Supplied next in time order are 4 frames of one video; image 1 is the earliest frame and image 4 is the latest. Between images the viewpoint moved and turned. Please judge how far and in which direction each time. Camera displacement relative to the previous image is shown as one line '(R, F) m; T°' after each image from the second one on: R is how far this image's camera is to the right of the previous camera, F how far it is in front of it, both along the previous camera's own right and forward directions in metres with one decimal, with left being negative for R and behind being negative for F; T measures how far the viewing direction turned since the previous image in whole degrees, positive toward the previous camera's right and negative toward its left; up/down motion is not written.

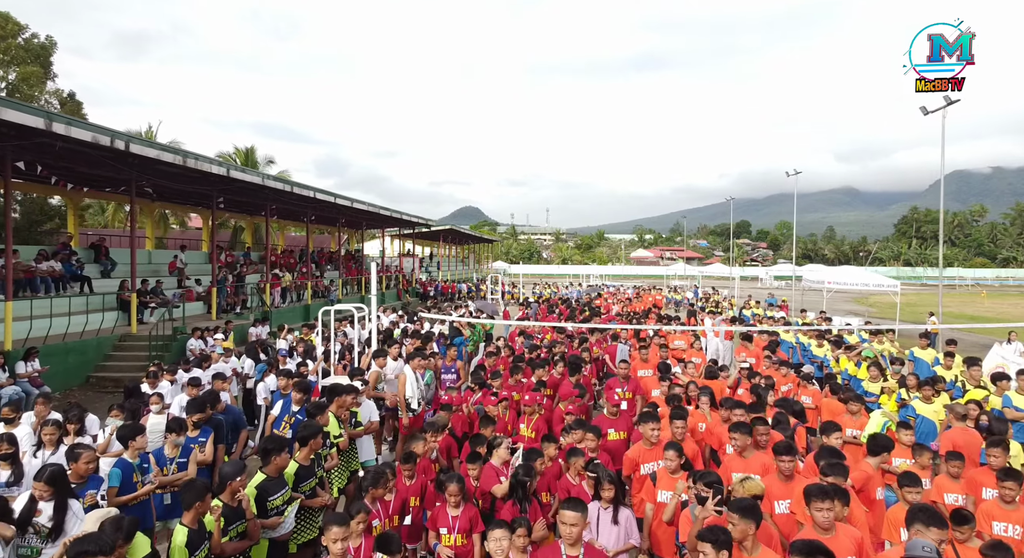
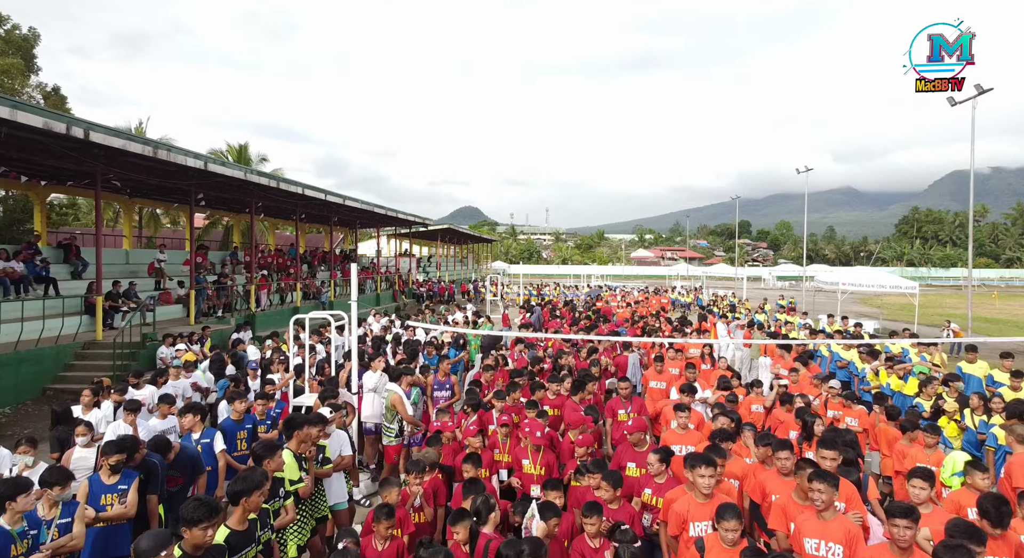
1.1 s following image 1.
(0.0, +1.0) m; 0°
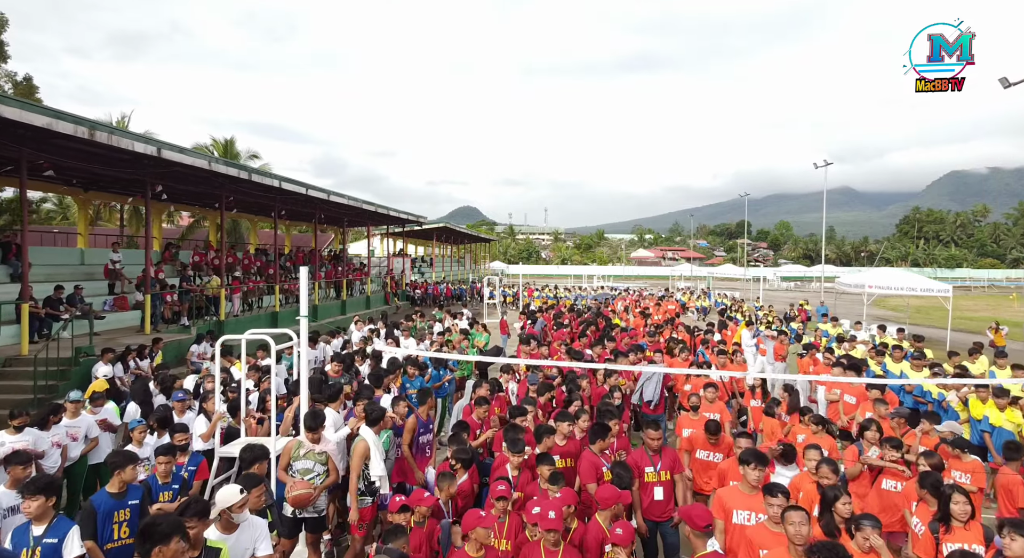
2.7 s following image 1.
(0.0, +1.7) m; 0°
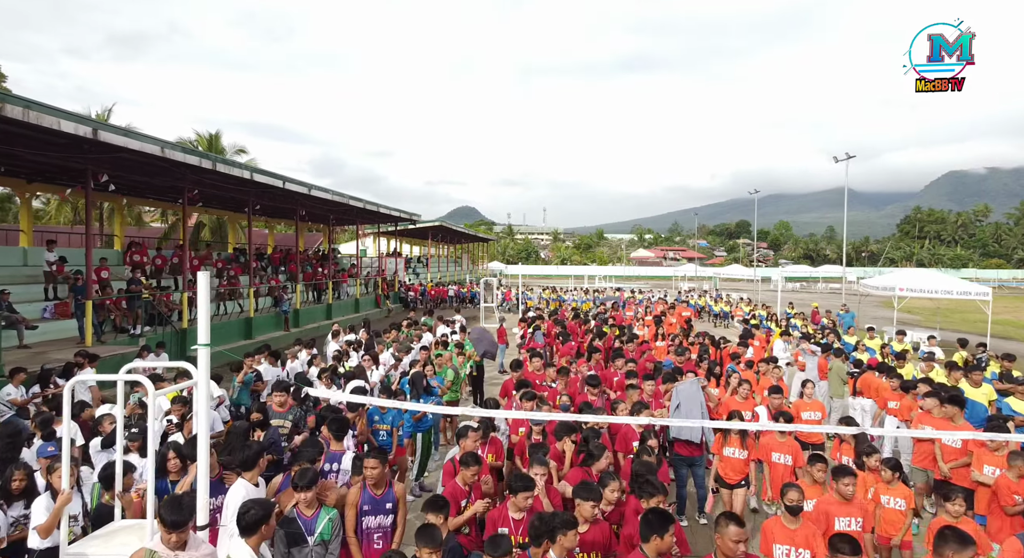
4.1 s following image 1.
(0.0, +1.7) m; 0°
